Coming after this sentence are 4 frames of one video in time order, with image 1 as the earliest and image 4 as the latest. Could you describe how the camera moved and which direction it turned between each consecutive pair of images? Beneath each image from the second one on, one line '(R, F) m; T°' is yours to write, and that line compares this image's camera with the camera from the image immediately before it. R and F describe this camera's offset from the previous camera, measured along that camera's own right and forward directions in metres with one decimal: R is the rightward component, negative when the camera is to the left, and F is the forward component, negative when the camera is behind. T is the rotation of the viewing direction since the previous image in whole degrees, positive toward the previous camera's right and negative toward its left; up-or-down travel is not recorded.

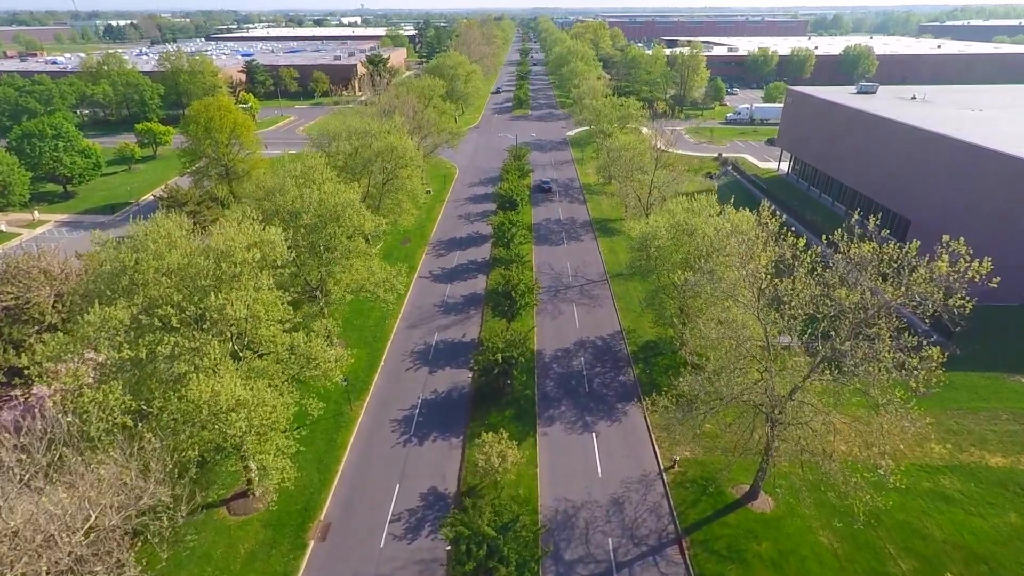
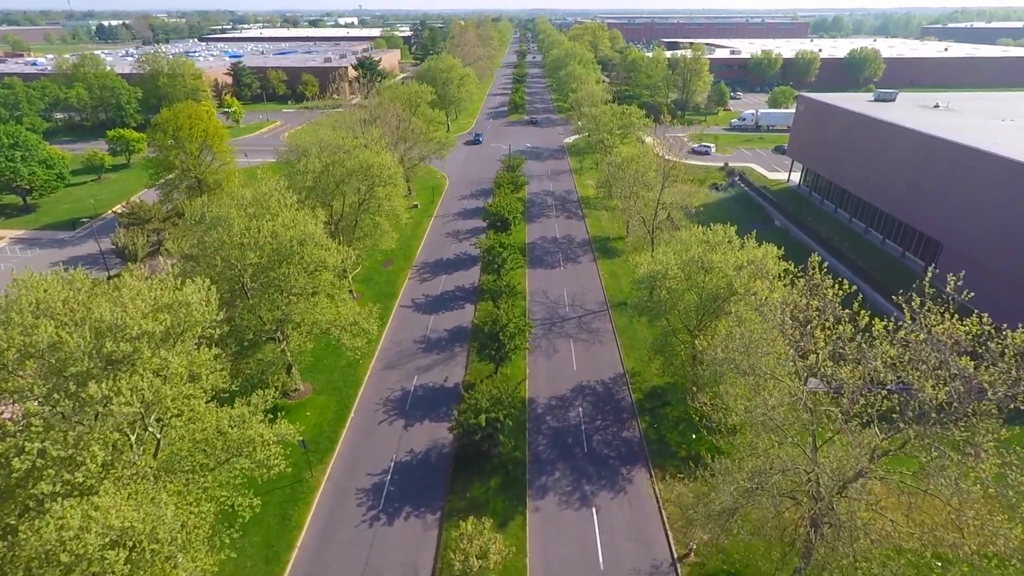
(+0.5, +4.4) m; 0°
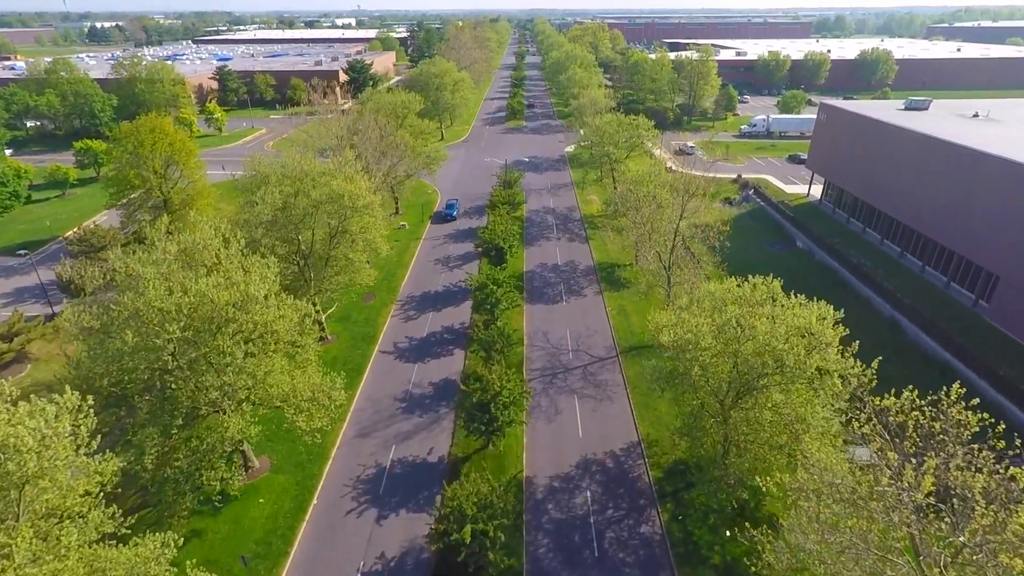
(+0.3, +5.3) m; 0°
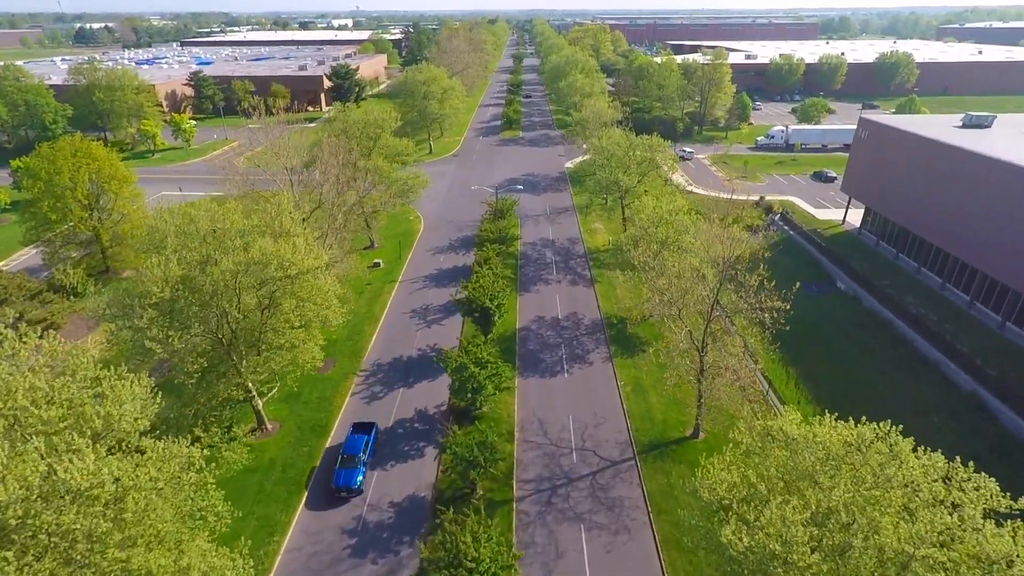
(+0.5, +8.0) m; 0°
